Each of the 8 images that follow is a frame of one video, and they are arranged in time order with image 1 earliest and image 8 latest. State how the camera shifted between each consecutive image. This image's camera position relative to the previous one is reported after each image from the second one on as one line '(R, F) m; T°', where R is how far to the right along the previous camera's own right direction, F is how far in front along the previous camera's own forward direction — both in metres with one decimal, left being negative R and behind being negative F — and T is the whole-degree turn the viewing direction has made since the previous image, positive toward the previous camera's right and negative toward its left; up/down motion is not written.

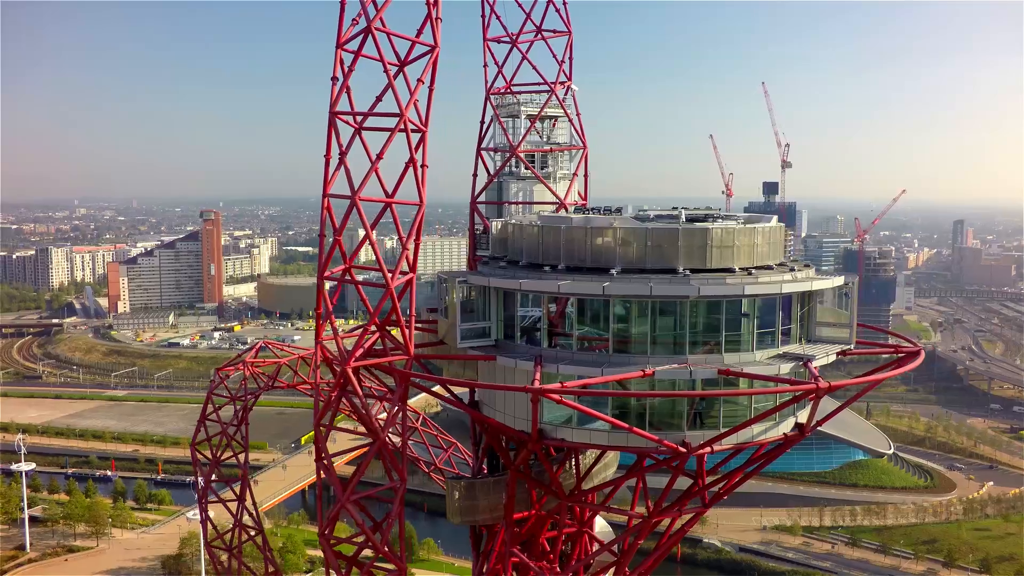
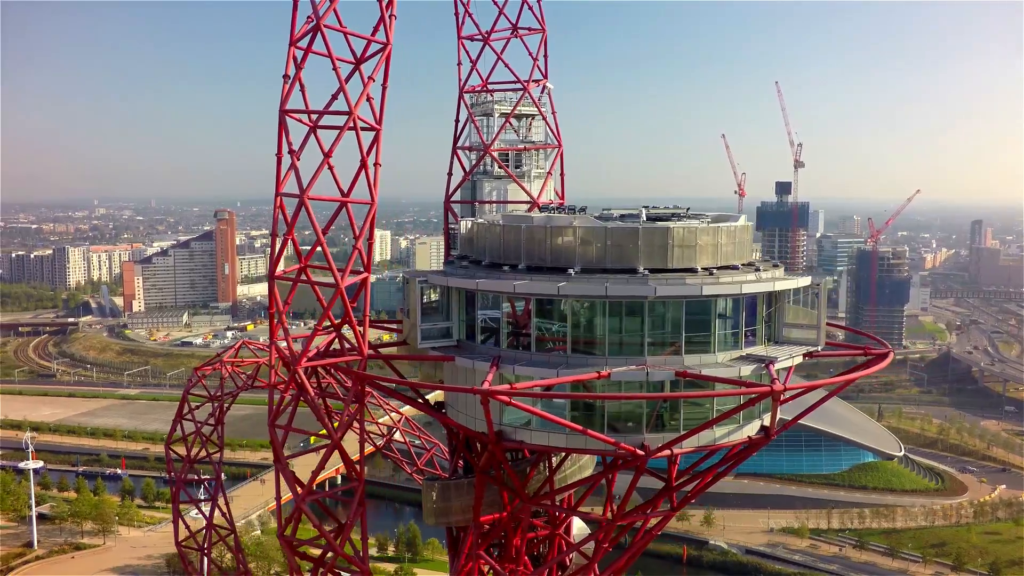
(+0.4, +0.1) m; -1°
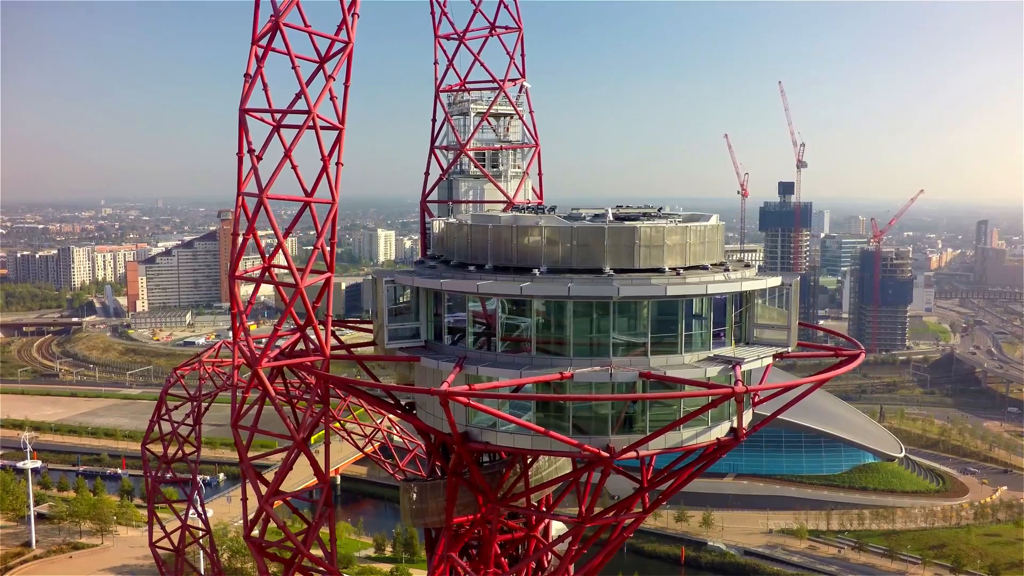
(+0.3, 0.0) m; 0°
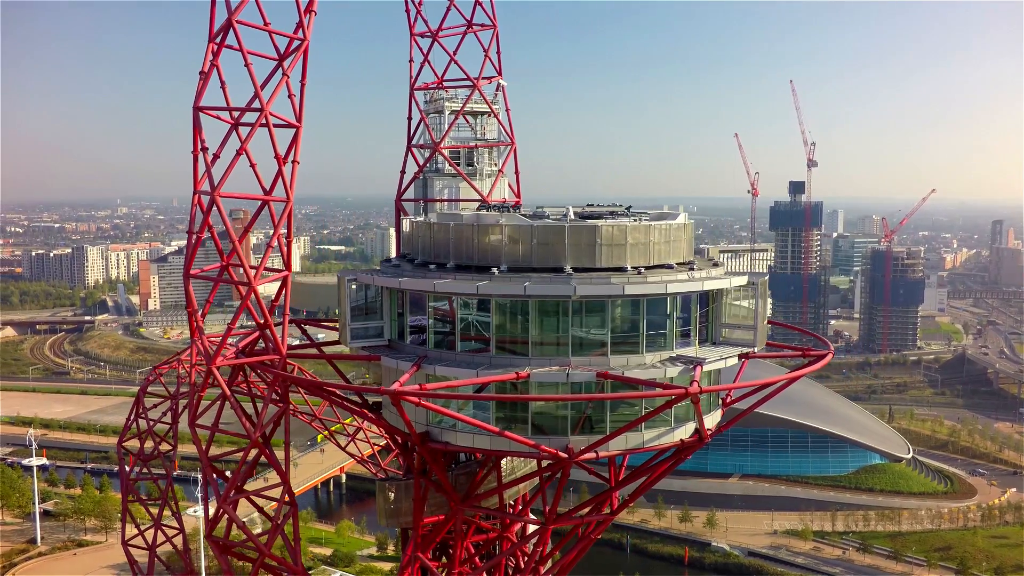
(+0.3, 0.0) m; -1°
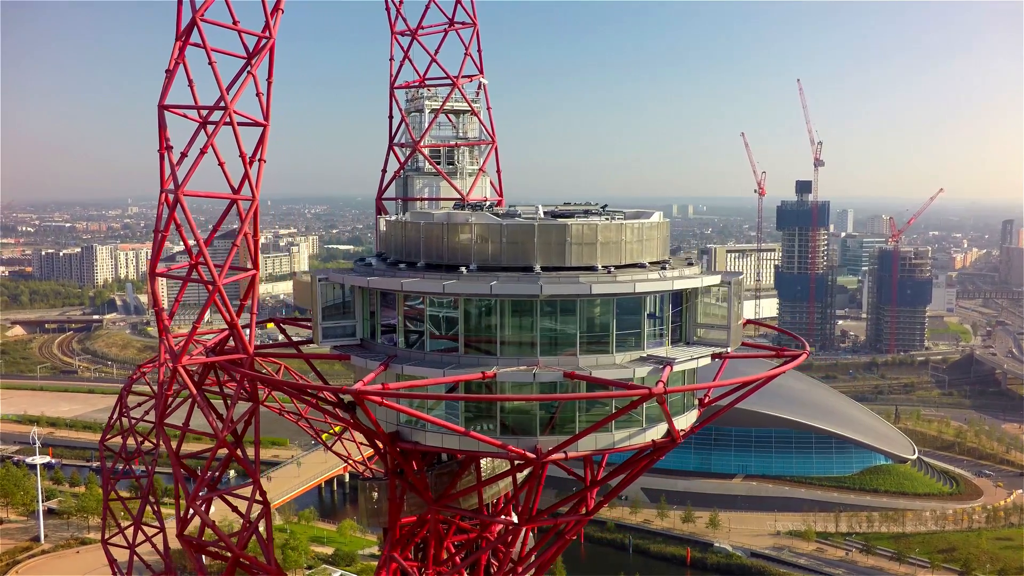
(+0.3, 0.0) m; -1°
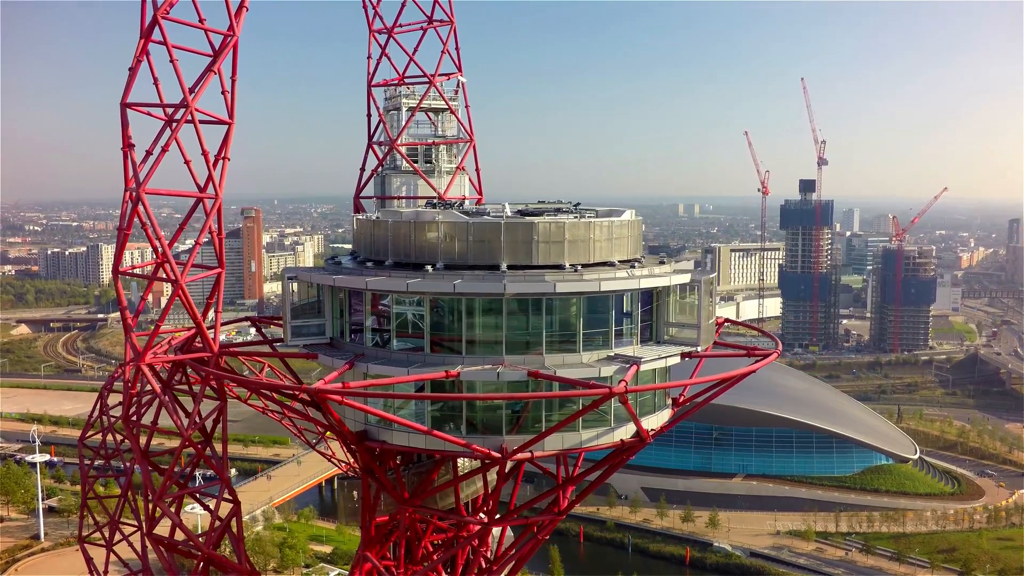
(+0.3, 0.0) m; 0°
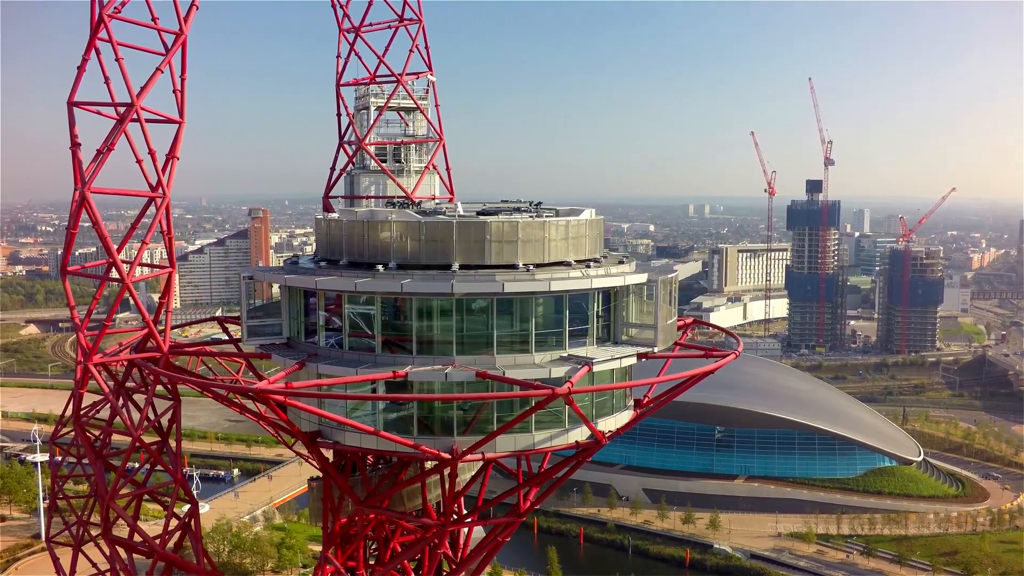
(+0.4, 0.0) m; -1°
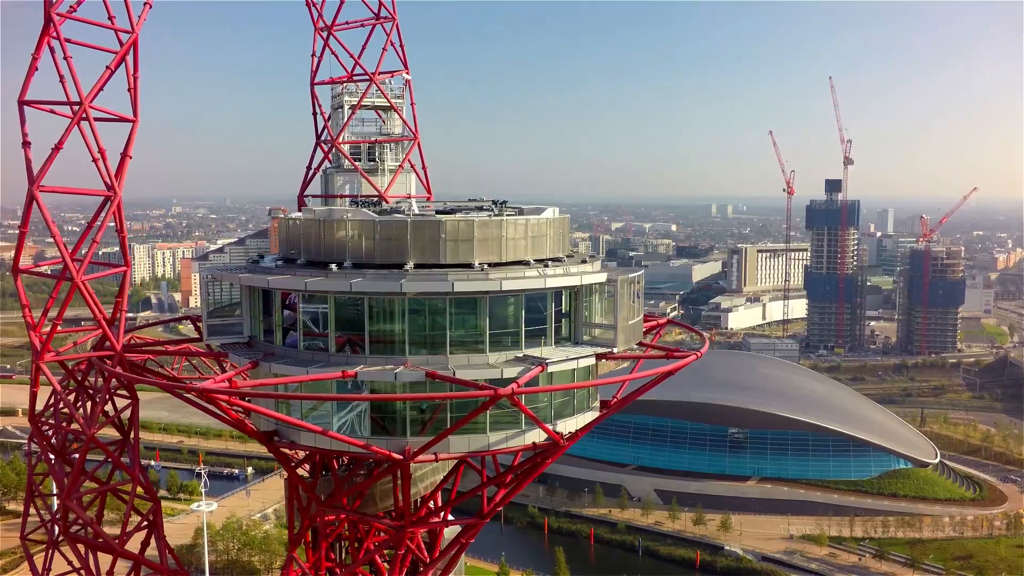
(+0.4, +0.1) m; -1°
